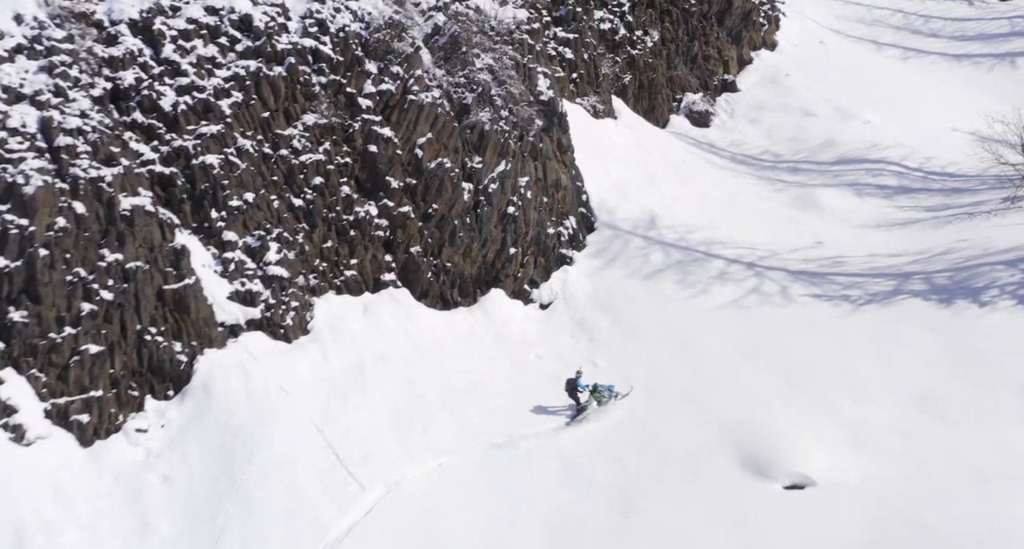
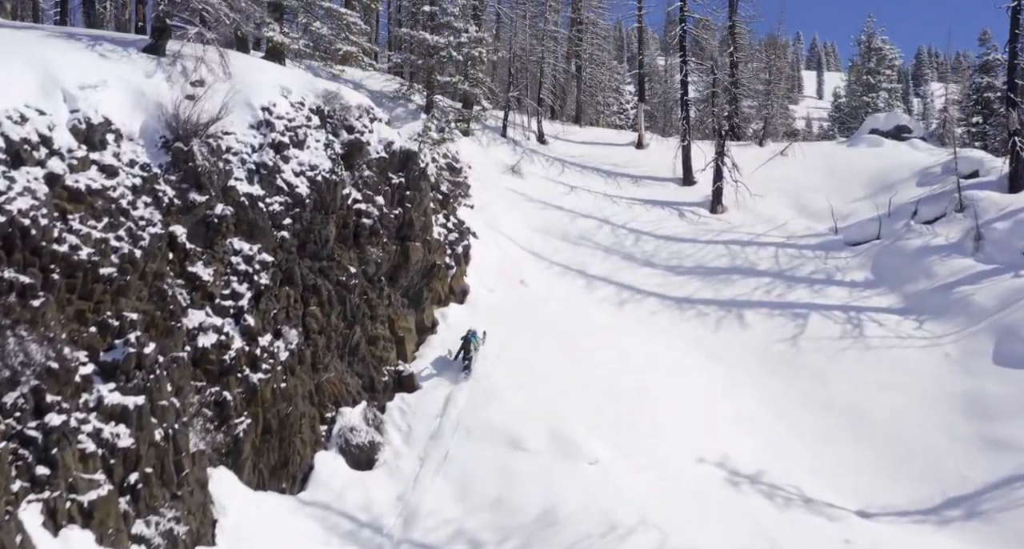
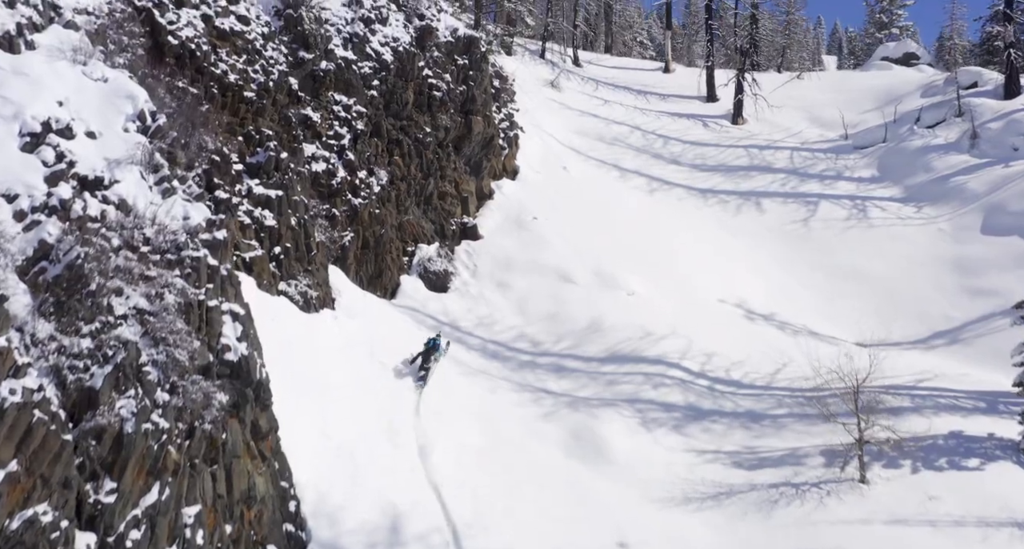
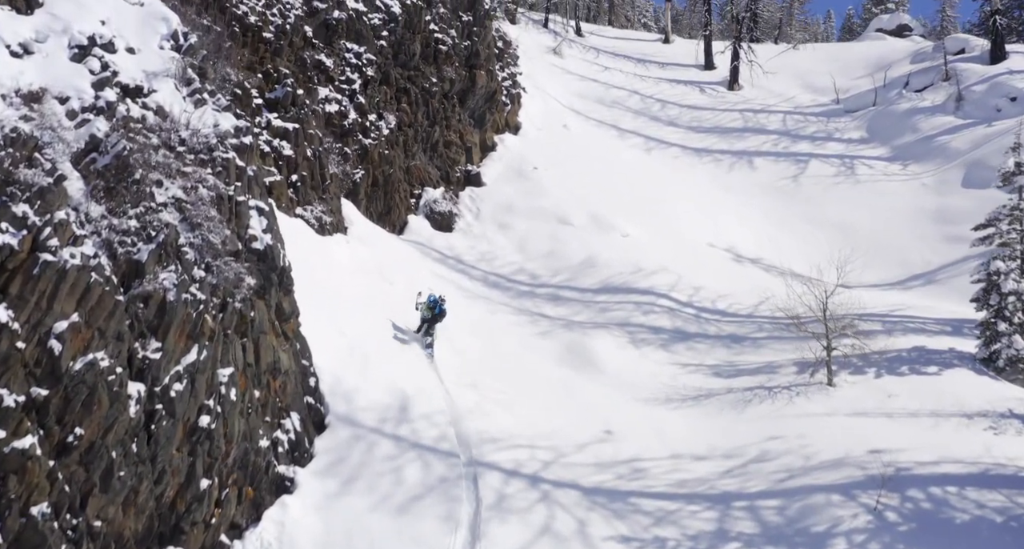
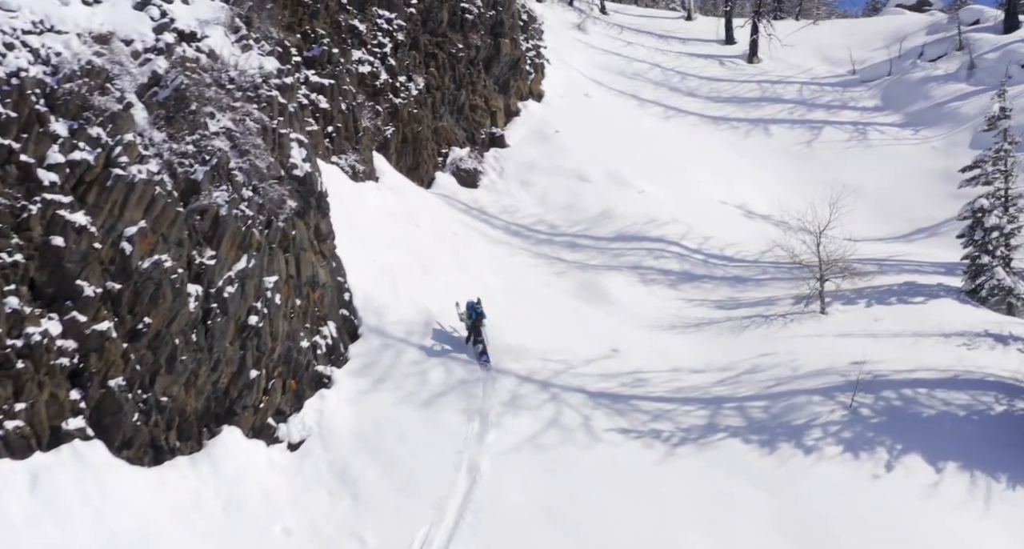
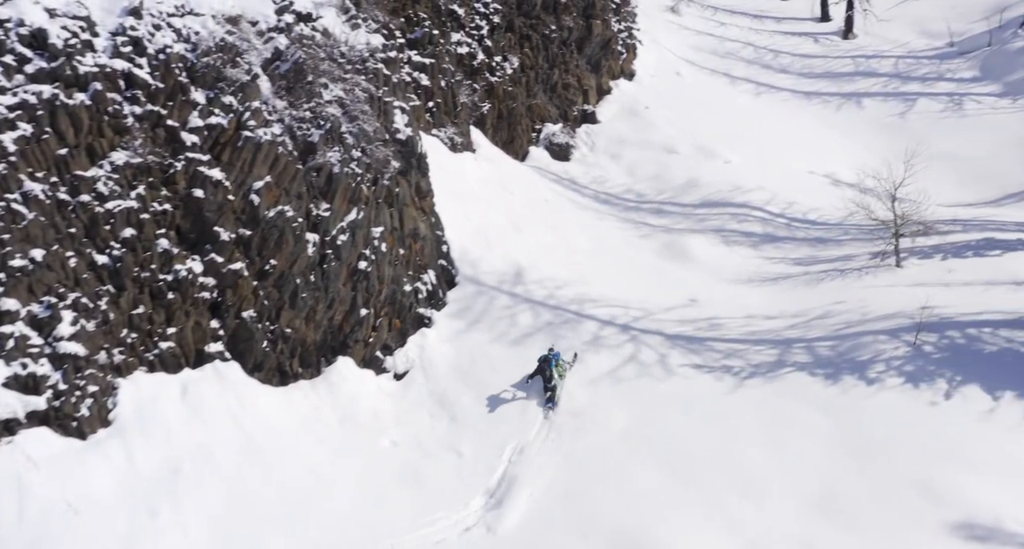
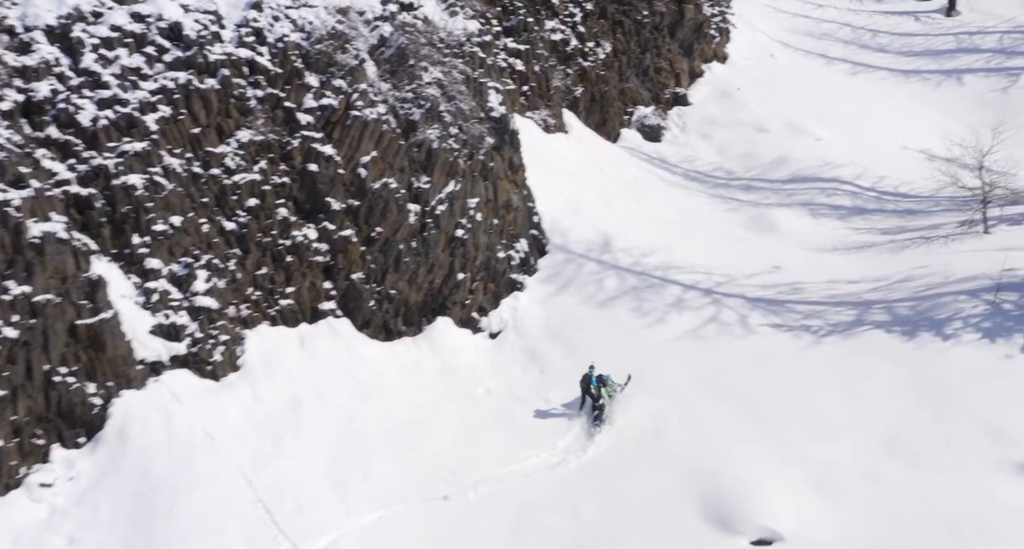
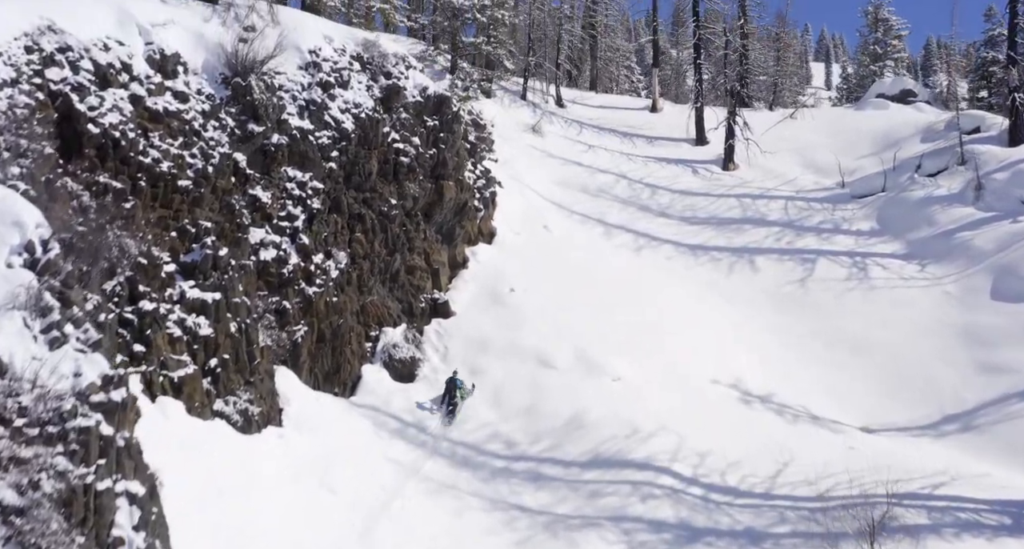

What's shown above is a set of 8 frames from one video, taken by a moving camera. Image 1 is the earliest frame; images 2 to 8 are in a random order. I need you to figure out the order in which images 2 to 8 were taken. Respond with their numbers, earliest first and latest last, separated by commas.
7, 6, 5, 4, 3, 8, 2
